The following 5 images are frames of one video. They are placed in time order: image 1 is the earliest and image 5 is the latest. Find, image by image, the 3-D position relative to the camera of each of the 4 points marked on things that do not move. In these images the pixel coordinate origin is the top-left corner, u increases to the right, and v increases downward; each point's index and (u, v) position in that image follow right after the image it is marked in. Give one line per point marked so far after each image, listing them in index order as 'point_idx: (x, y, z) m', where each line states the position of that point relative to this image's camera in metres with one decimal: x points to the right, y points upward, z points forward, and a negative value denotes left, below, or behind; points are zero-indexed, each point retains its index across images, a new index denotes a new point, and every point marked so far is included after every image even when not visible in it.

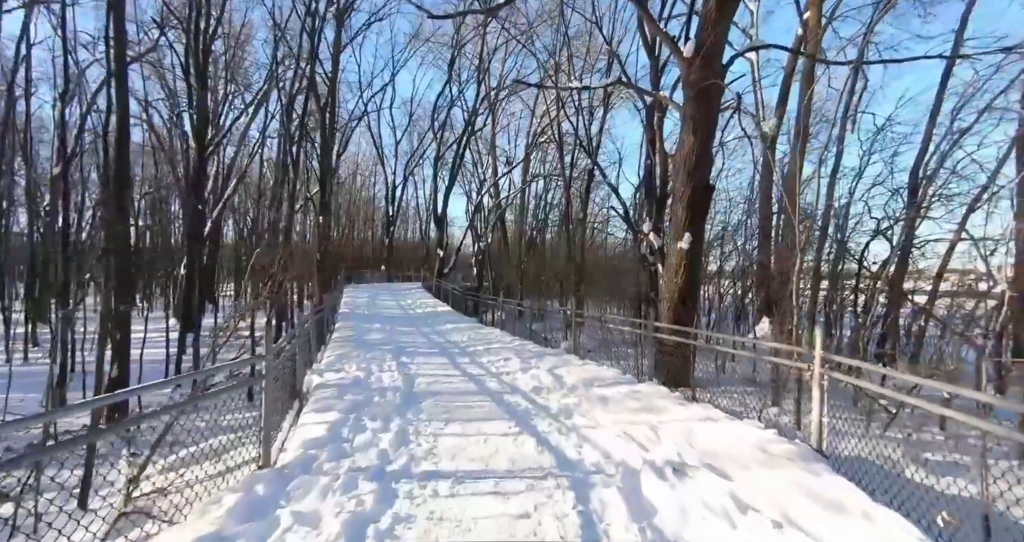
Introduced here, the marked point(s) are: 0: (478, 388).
0: (-0.4, -1.5, +6.2) m
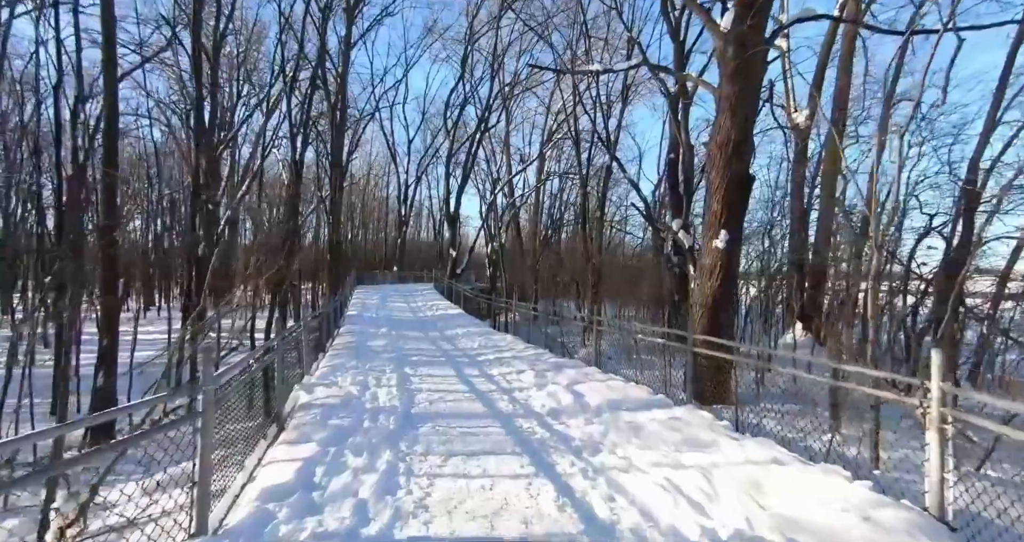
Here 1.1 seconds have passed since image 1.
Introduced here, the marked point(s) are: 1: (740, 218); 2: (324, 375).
0: (-0.3, -1.6, +5.4) m
1: (+3.4, +0.8, +7.2) m
2: (-2.7, -1.5, +7.0) m
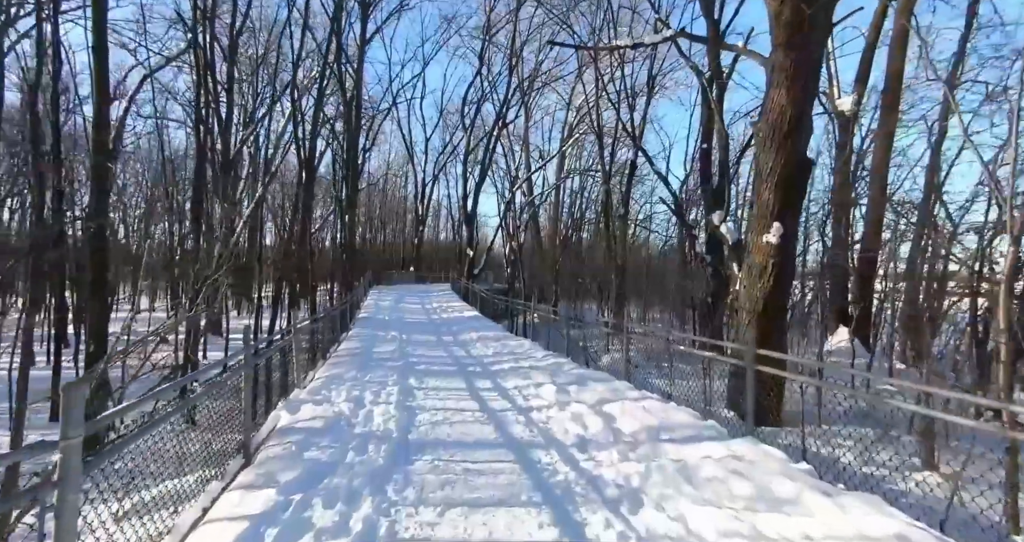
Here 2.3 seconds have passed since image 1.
0: (-0.1, -1.5, +4.5) m
1: (+3.7, +0.8, +6.2) m
2: (-2.5, -1.5, +6.2) m
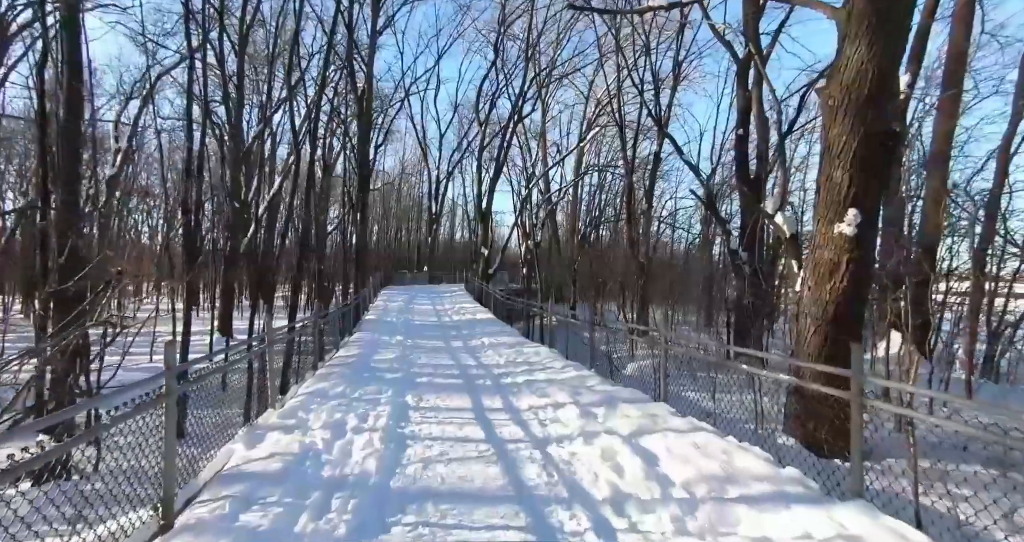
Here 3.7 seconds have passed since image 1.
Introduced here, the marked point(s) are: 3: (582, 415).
0: (0.0, -1.5, +3.5) m
1: (+3.8, +0.8, +5.0) m
2: (-2.4, -1.5, +5.2) m
3: (+0.7, -1.5, +5.0) m
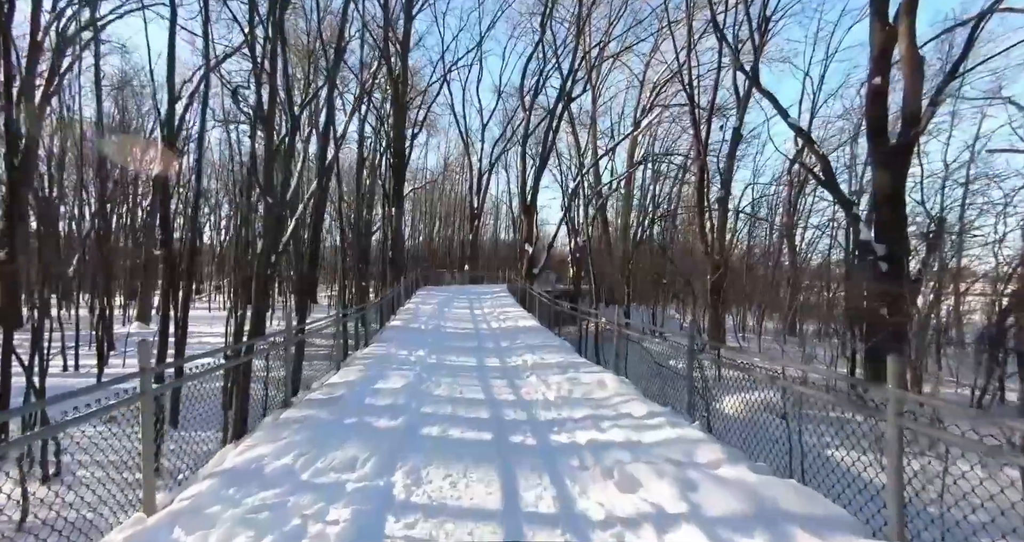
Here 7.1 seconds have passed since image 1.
0: (+0.2, -1.5, +0.9) m
1: (+4.1, +0.8, +2.1) m
2: (-2.0, -1.4, +2.9) m
3: (+1.1, -1.4, +2.4) m
